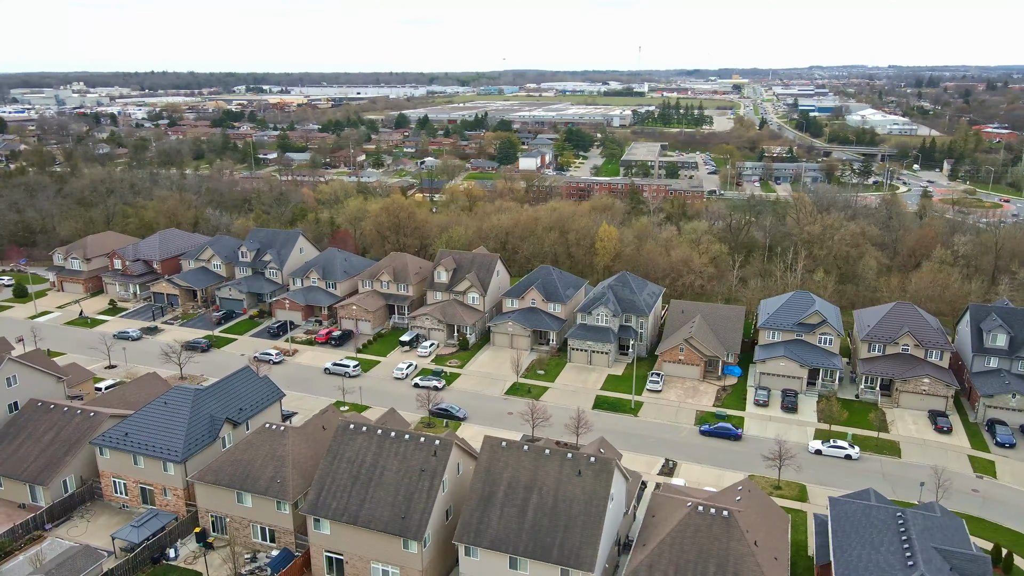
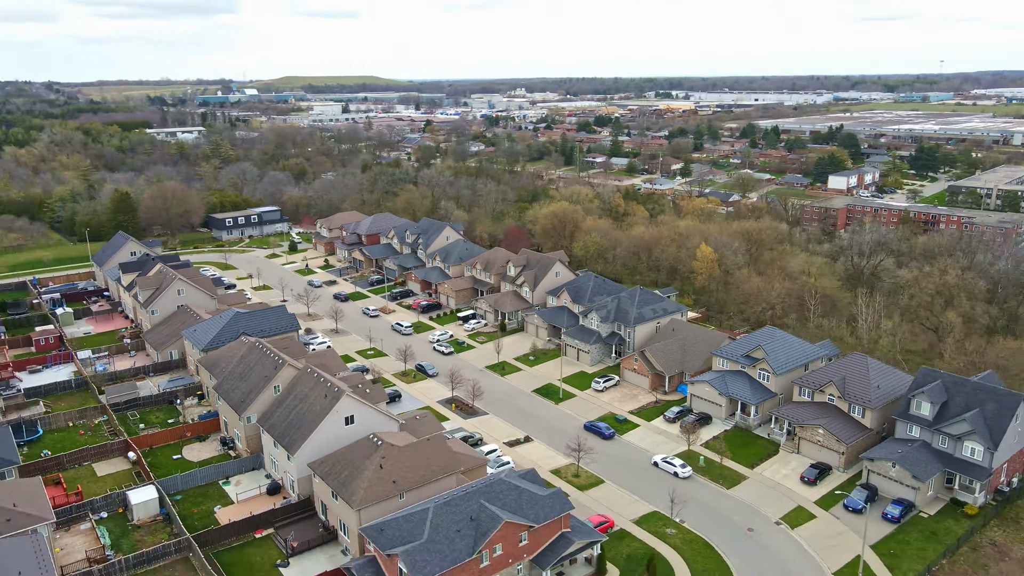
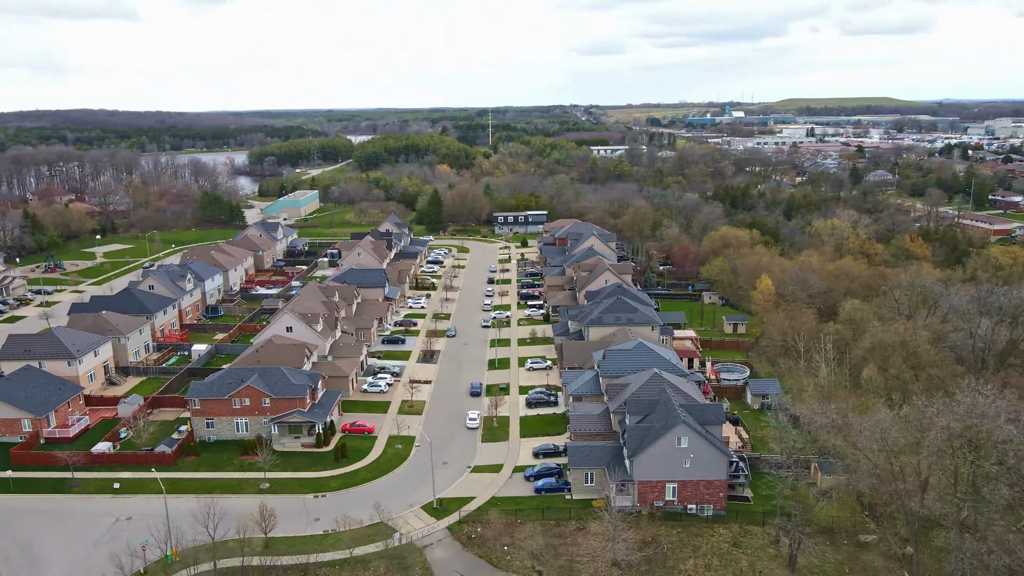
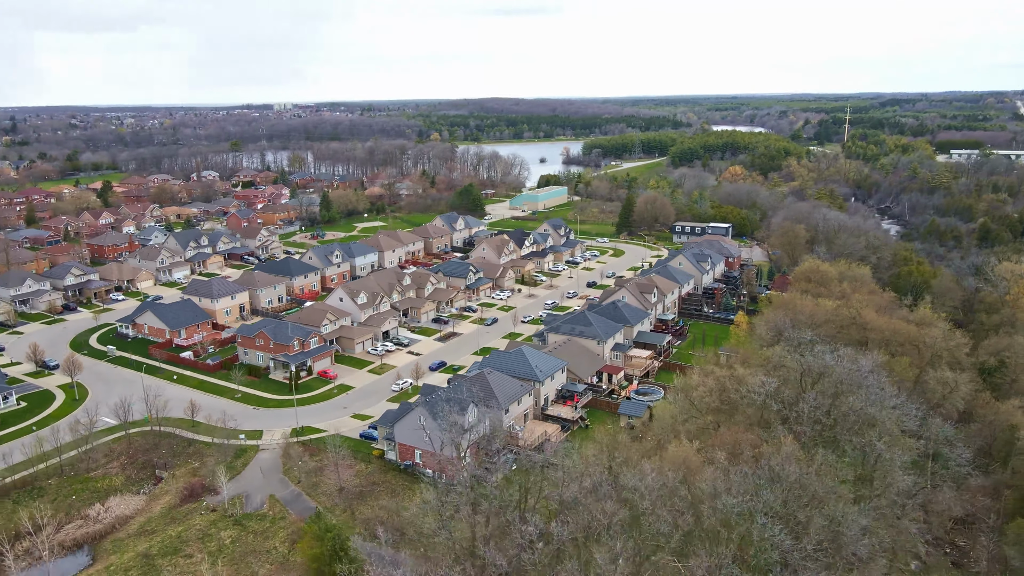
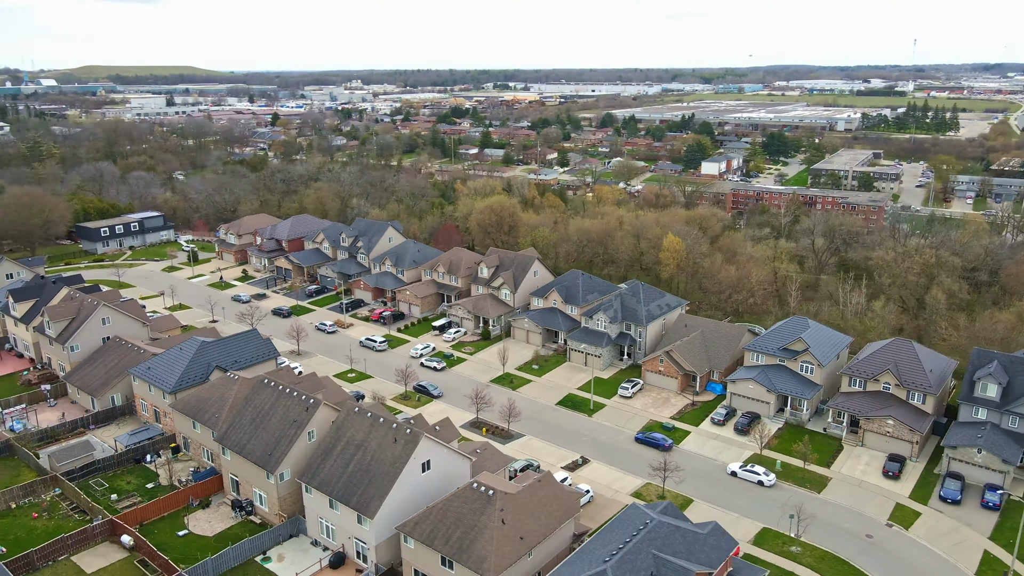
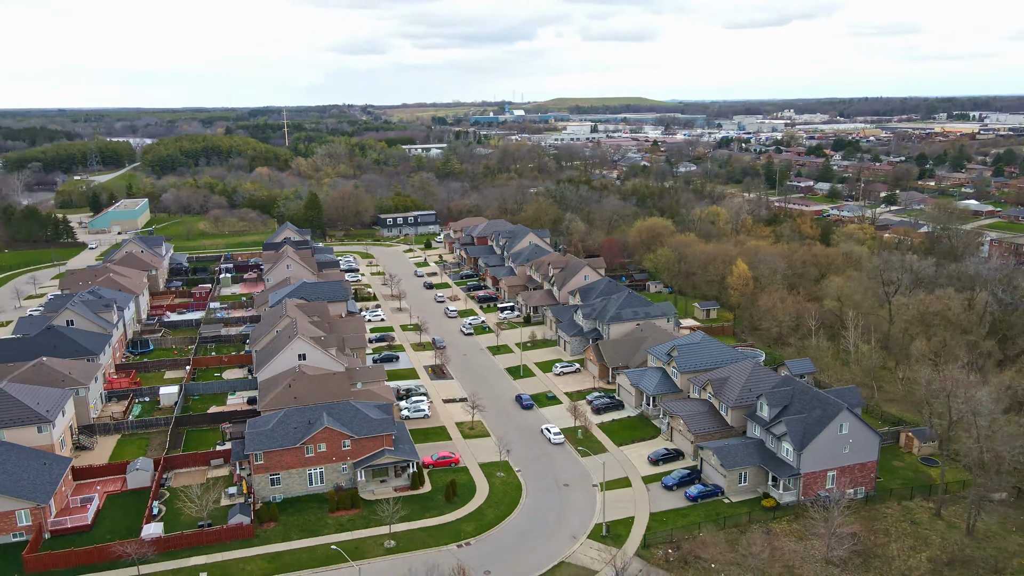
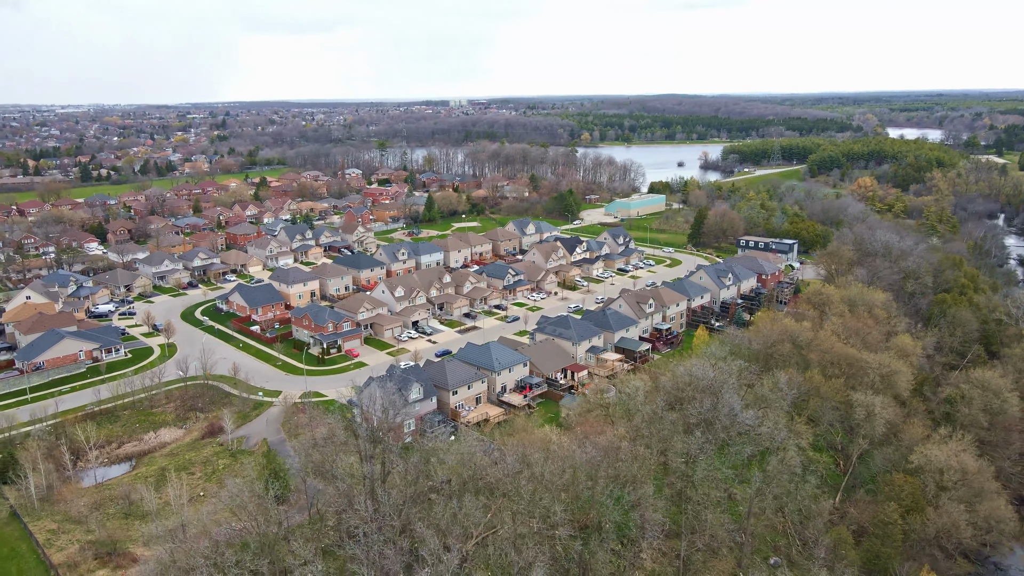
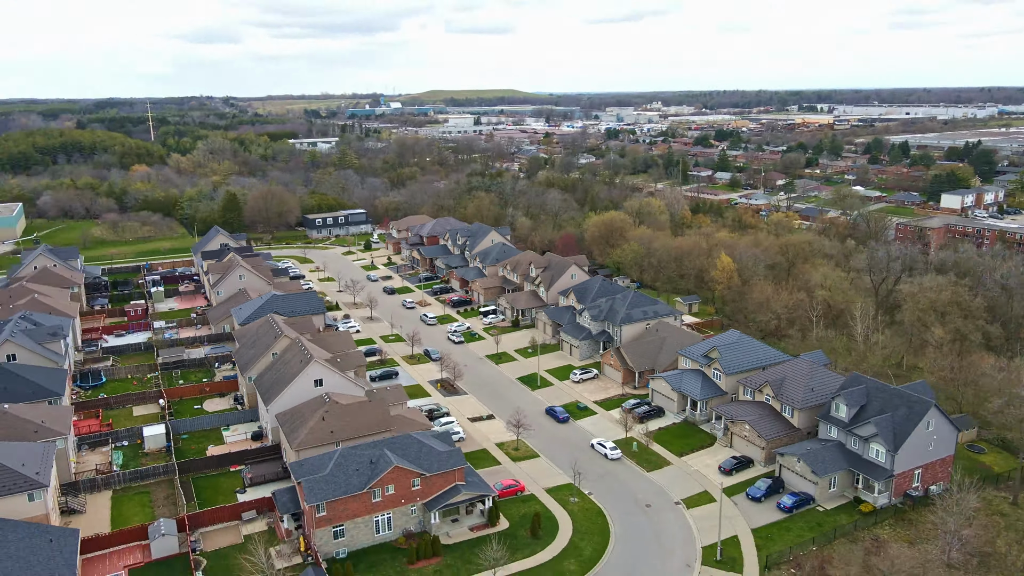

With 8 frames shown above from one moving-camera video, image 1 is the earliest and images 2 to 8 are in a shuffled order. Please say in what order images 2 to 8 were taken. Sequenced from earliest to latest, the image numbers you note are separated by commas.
5, 2, 8, 6, 3, 4, 7
